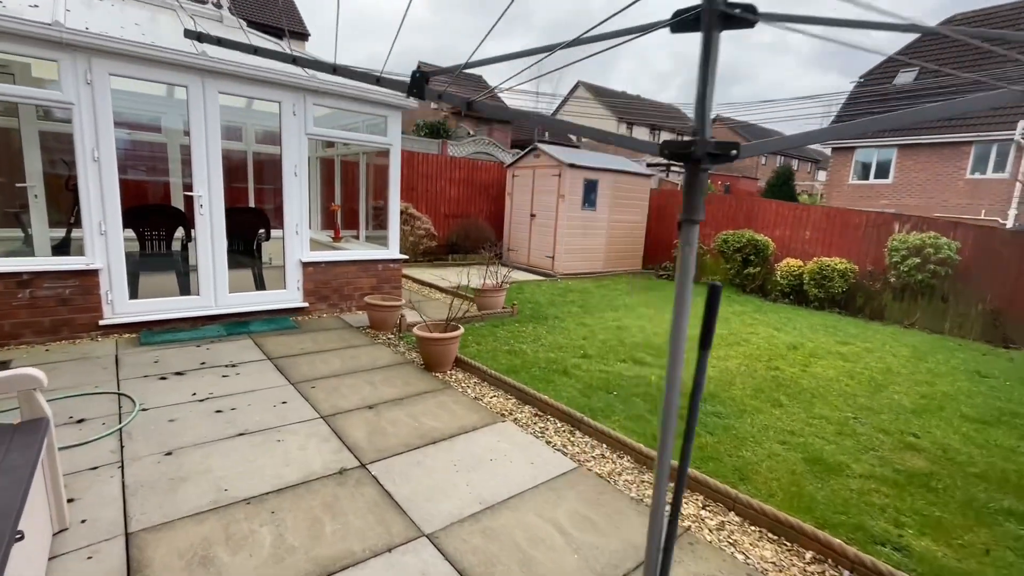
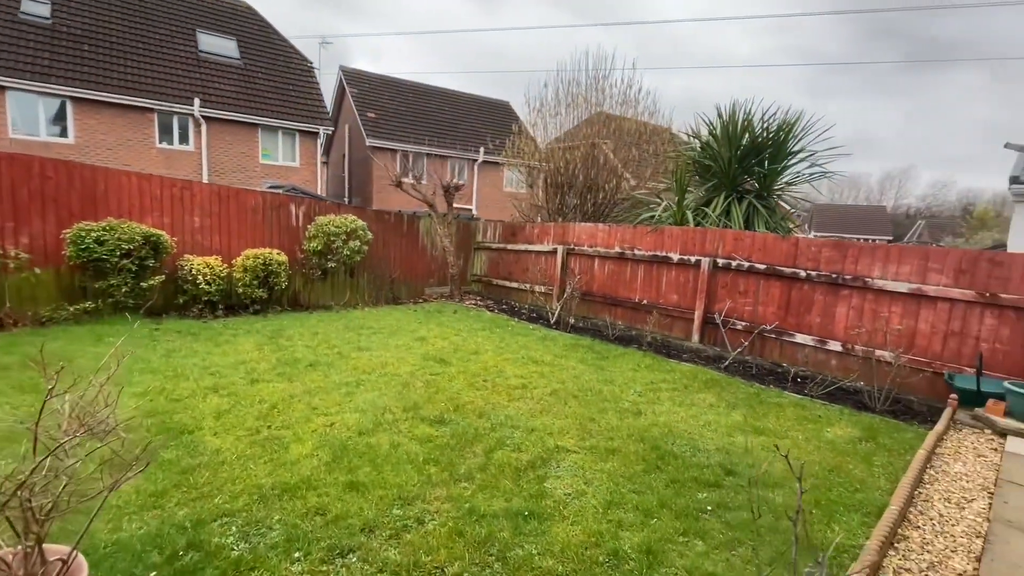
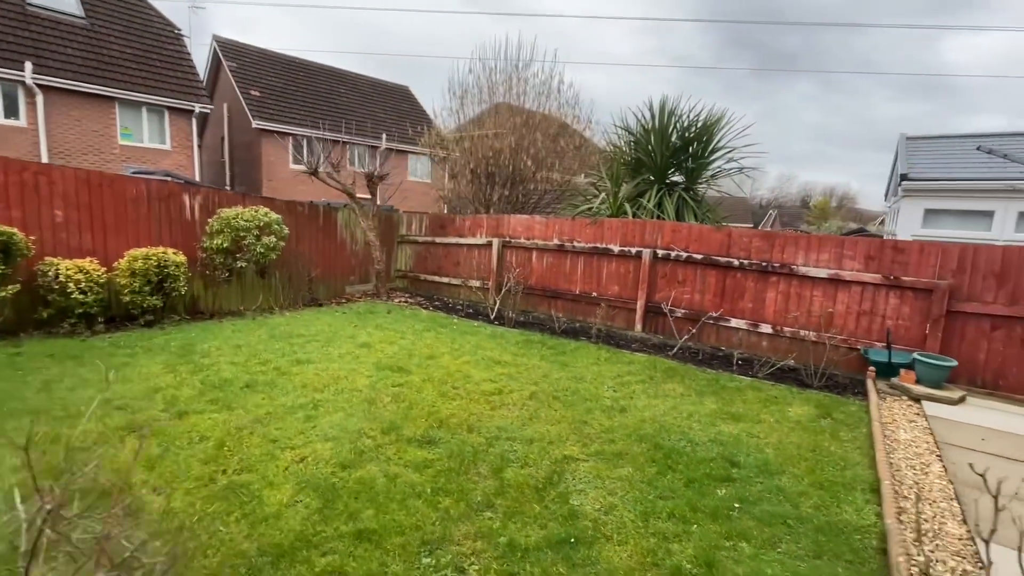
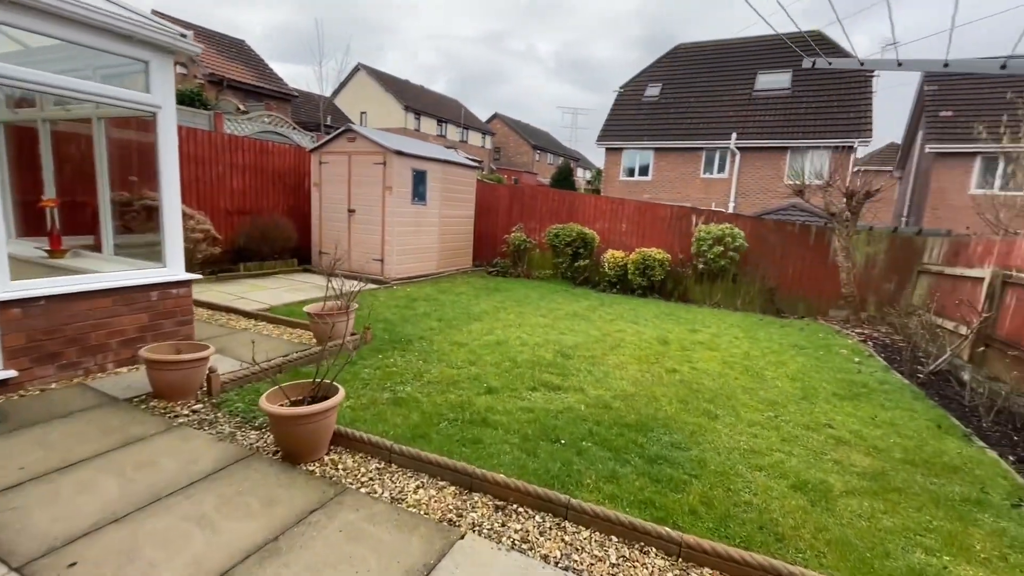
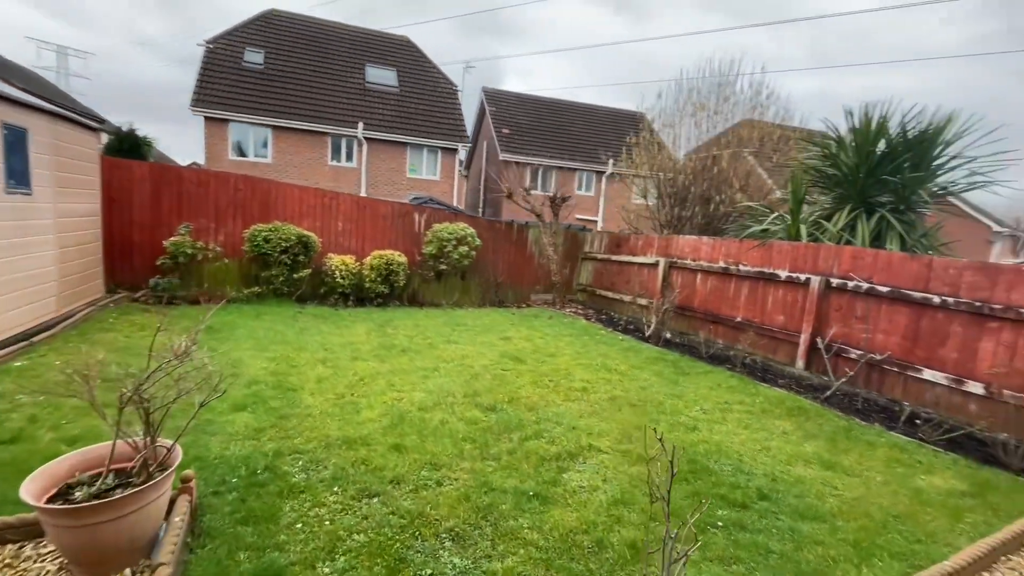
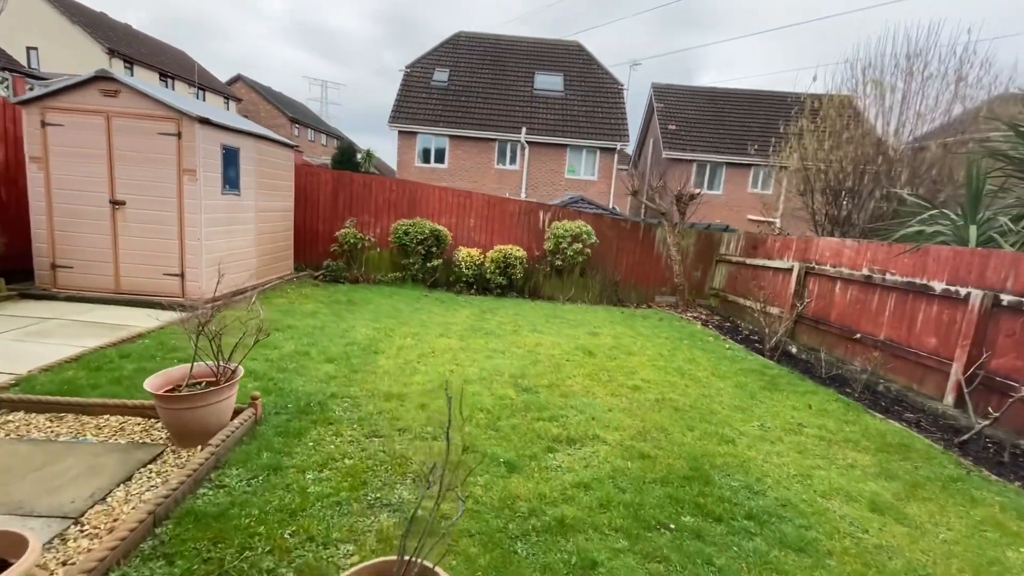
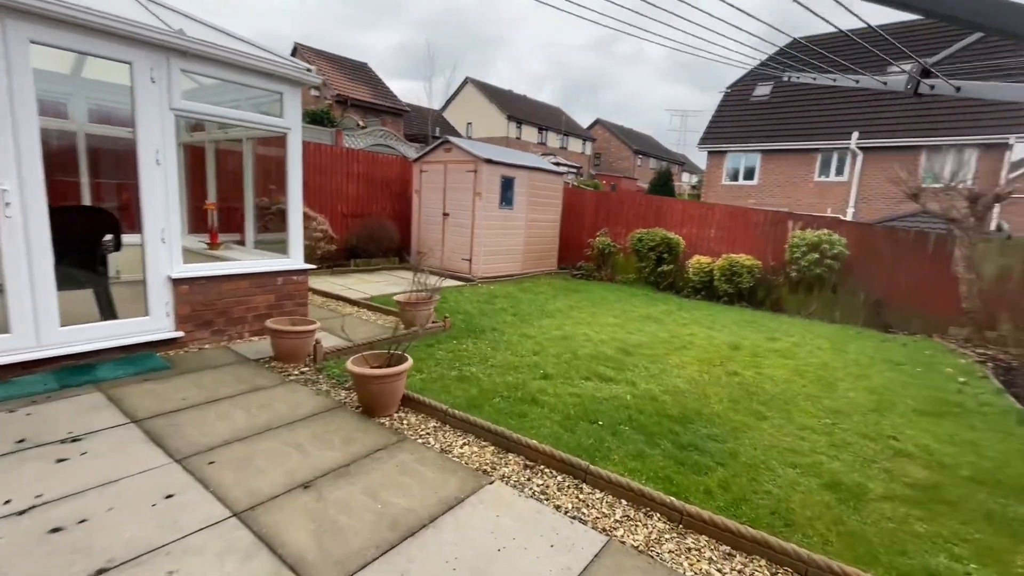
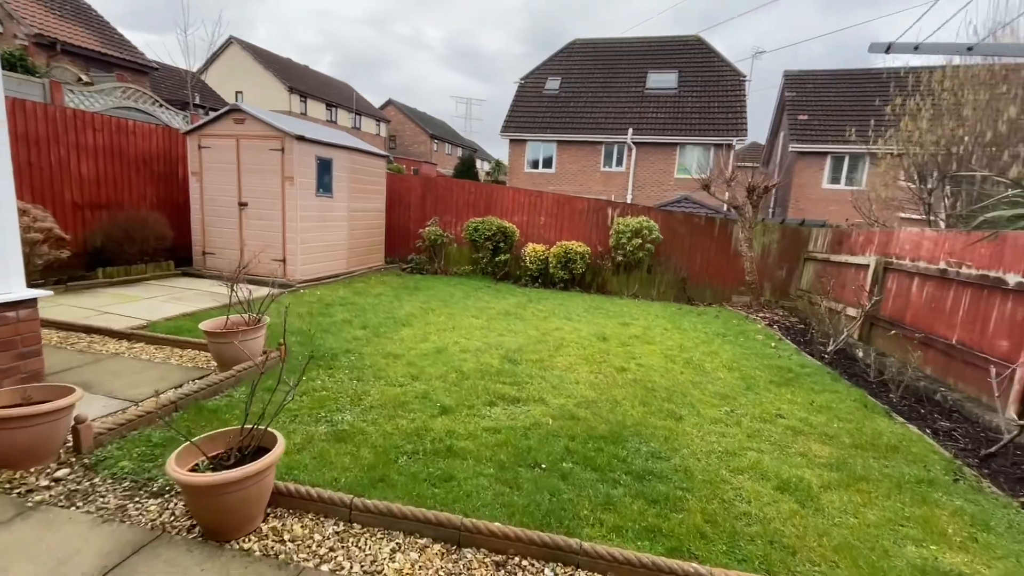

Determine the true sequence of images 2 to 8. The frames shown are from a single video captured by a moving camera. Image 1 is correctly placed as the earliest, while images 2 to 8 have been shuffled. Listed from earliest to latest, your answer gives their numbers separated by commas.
7, 4, 8, 6, 5, 2, 3
